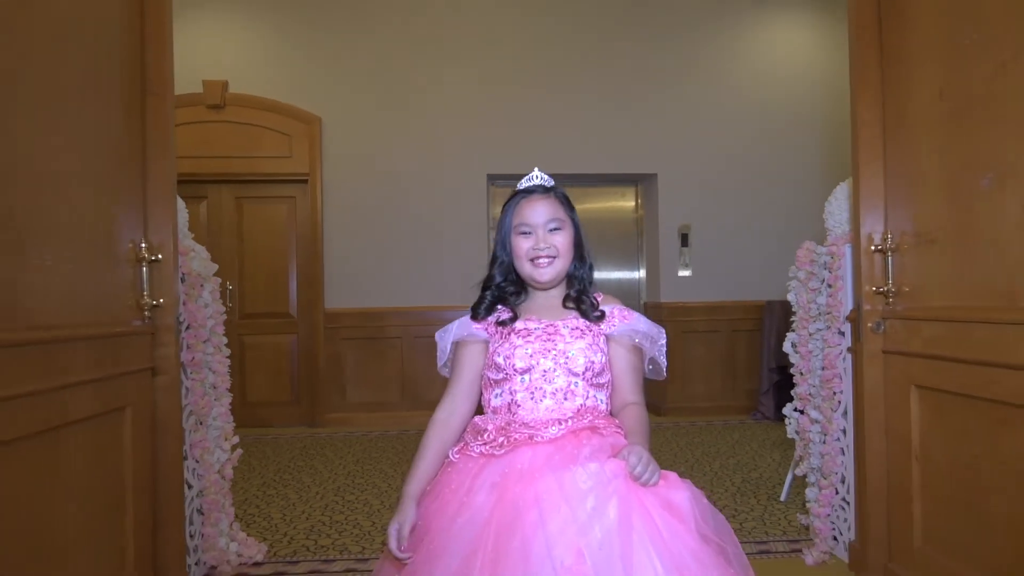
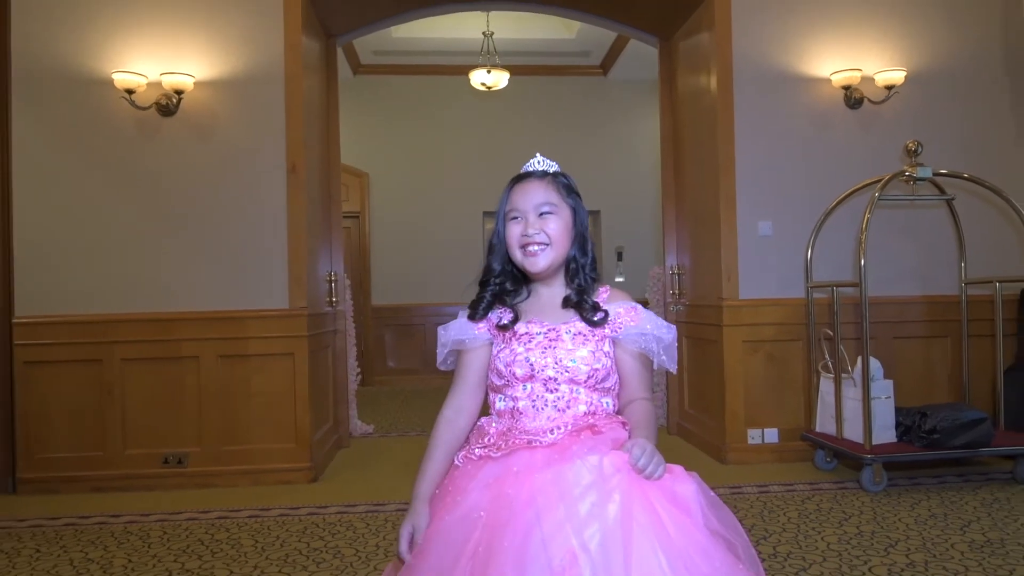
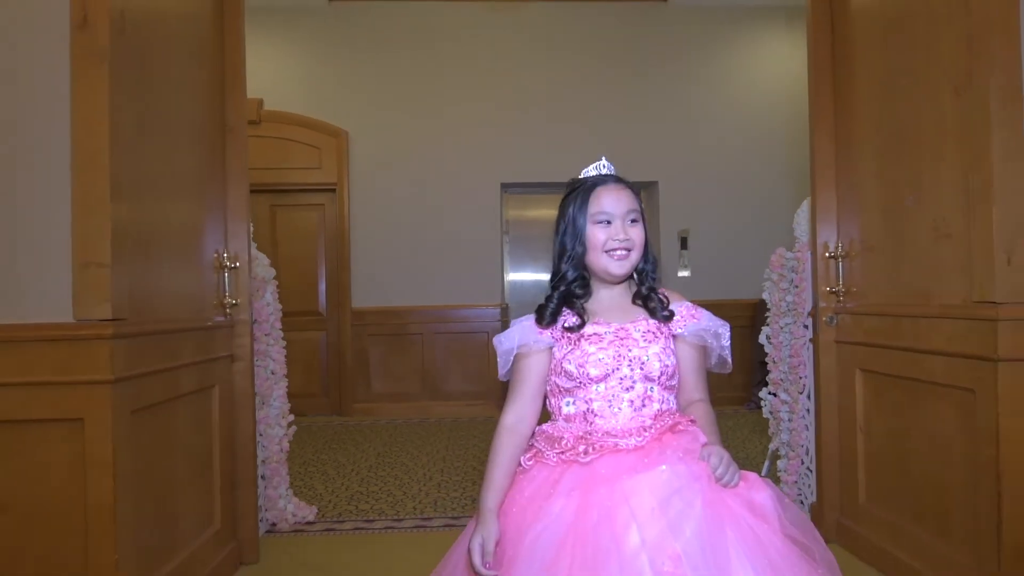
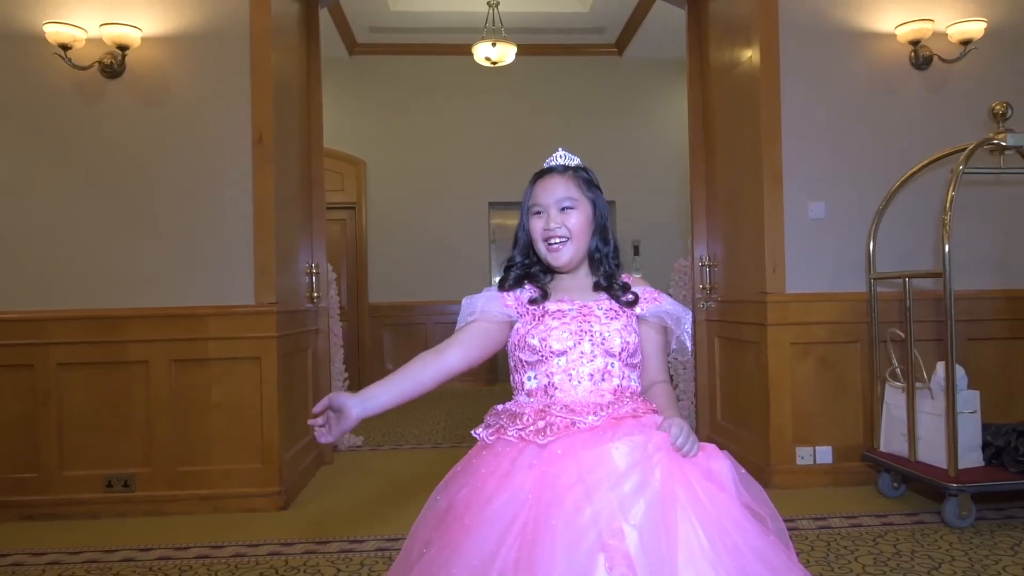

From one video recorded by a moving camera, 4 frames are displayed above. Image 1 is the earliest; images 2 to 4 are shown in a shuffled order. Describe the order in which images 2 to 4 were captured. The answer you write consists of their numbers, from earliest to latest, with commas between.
3, 4, 2
